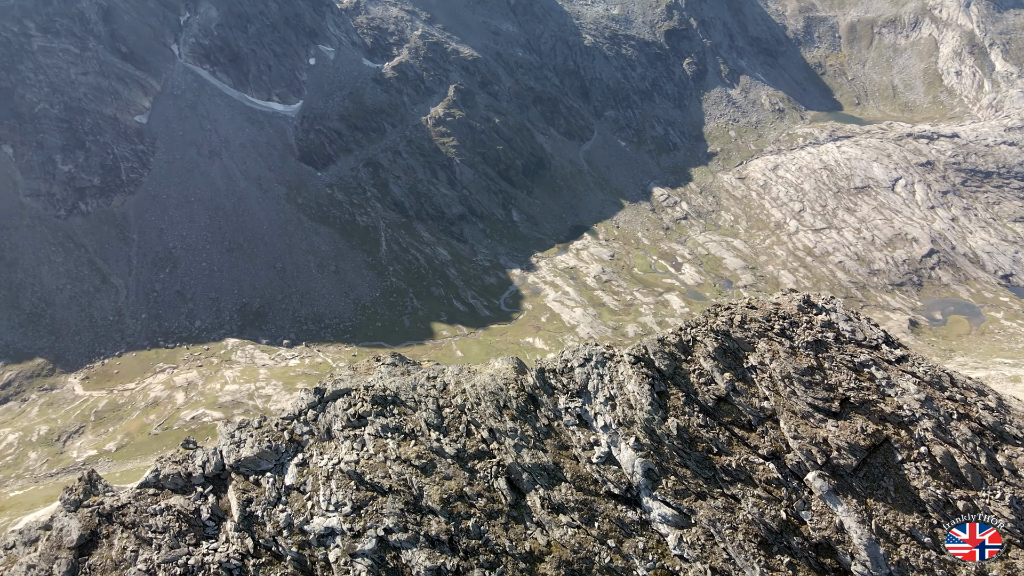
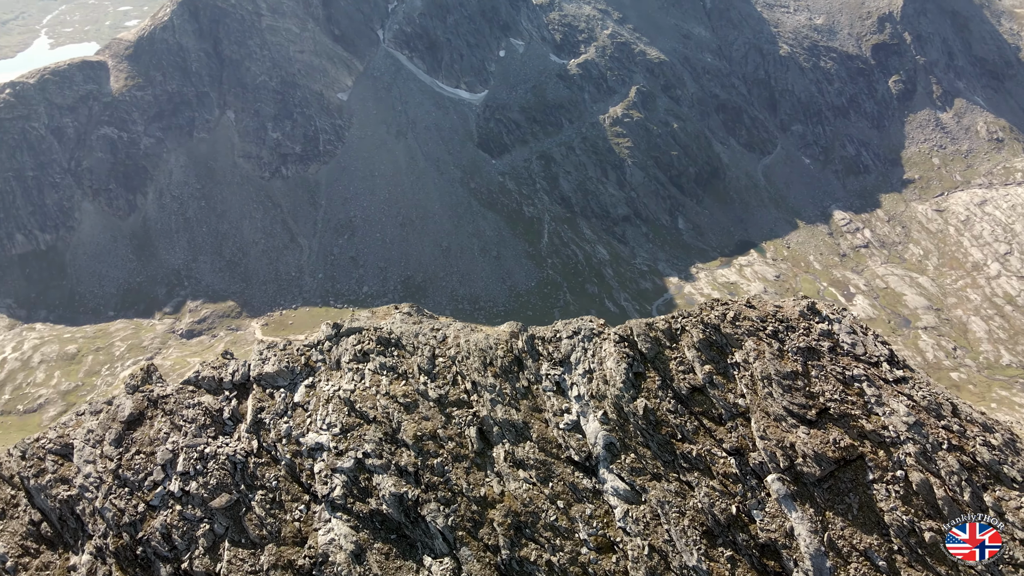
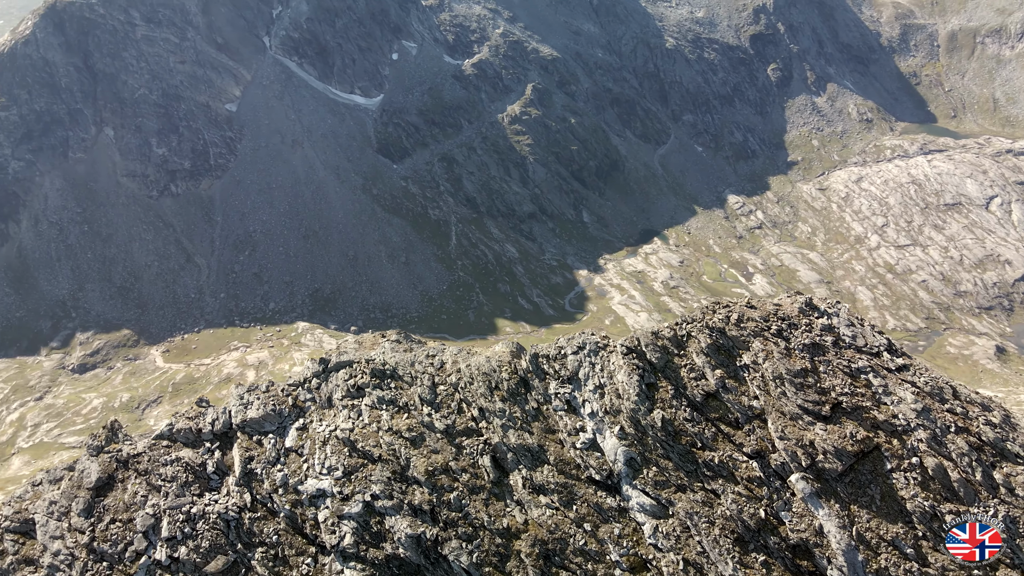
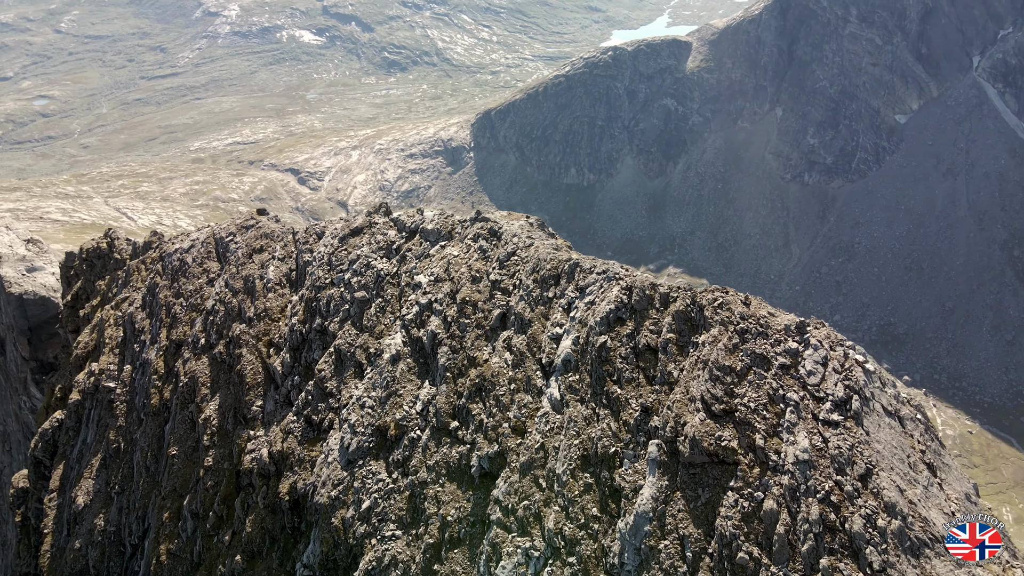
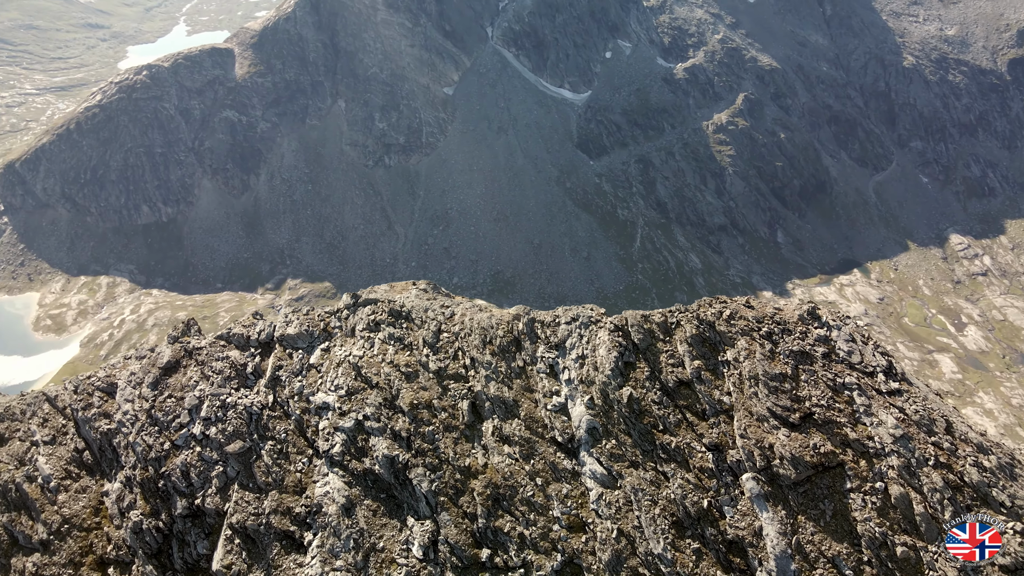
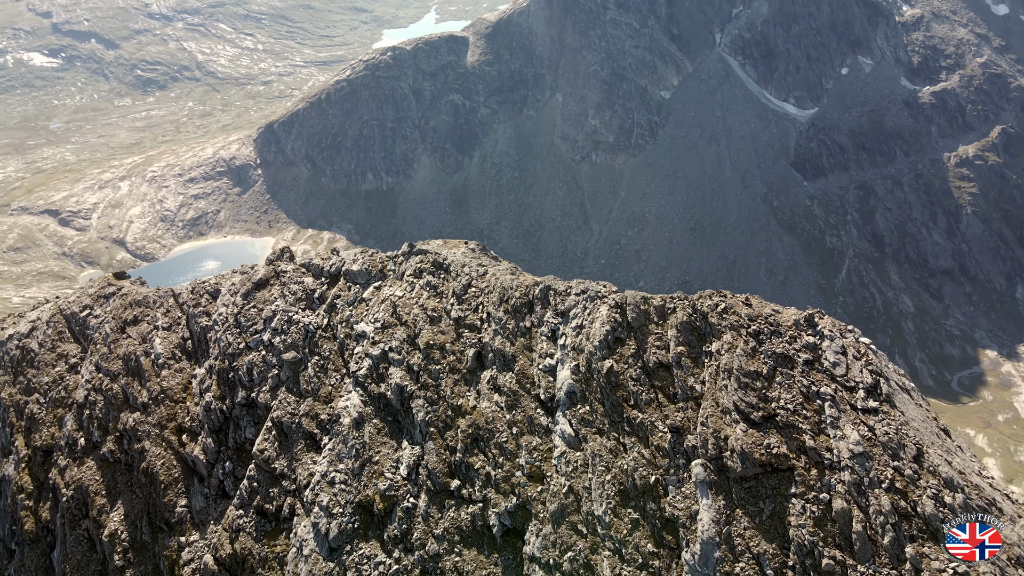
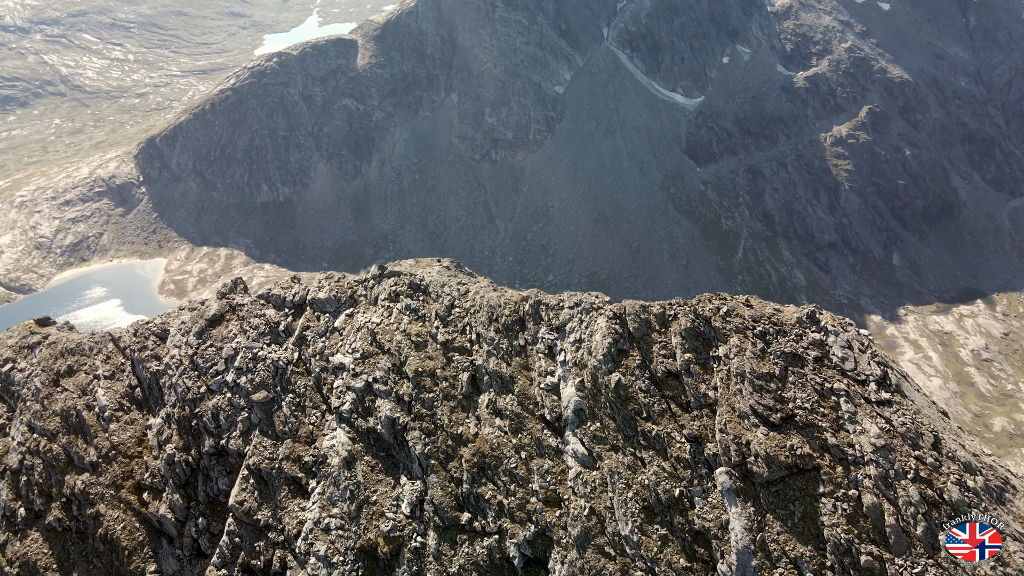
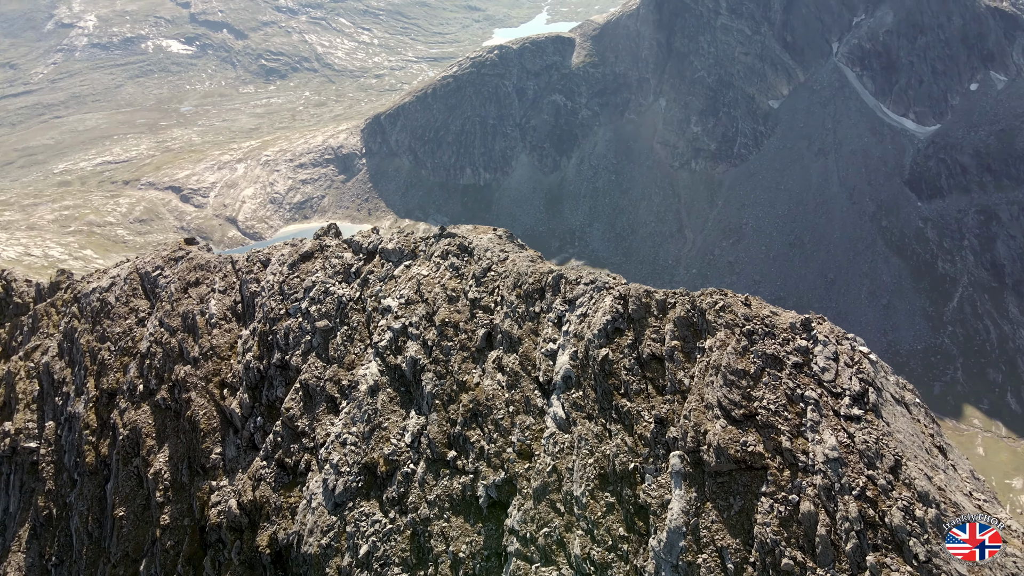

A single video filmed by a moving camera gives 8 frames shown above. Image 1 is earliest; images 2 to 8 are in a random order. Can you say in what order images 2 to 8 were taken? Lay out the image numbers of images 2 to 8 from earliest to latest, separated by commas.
3, 2, 5, 7, 6, 8, 4
